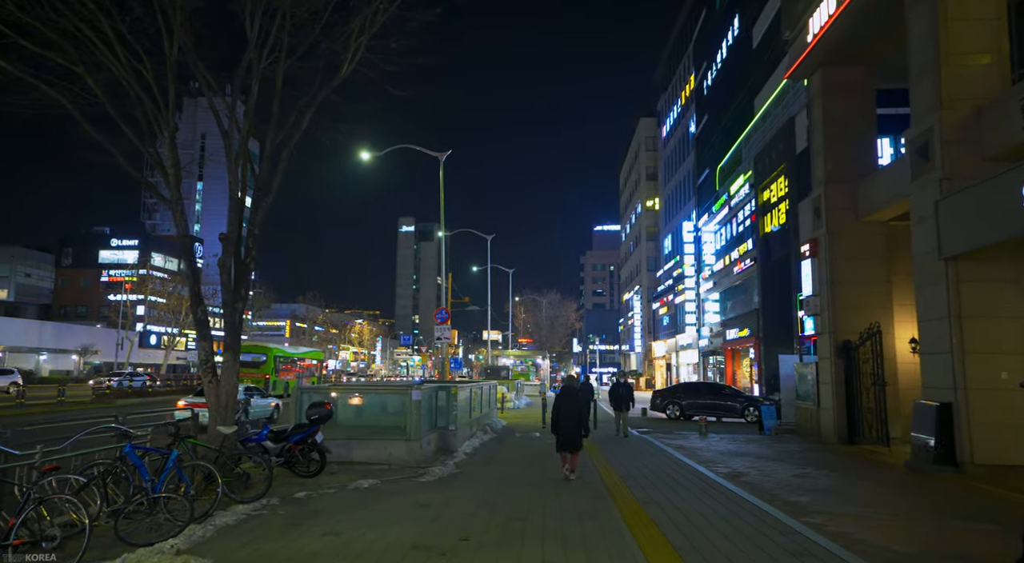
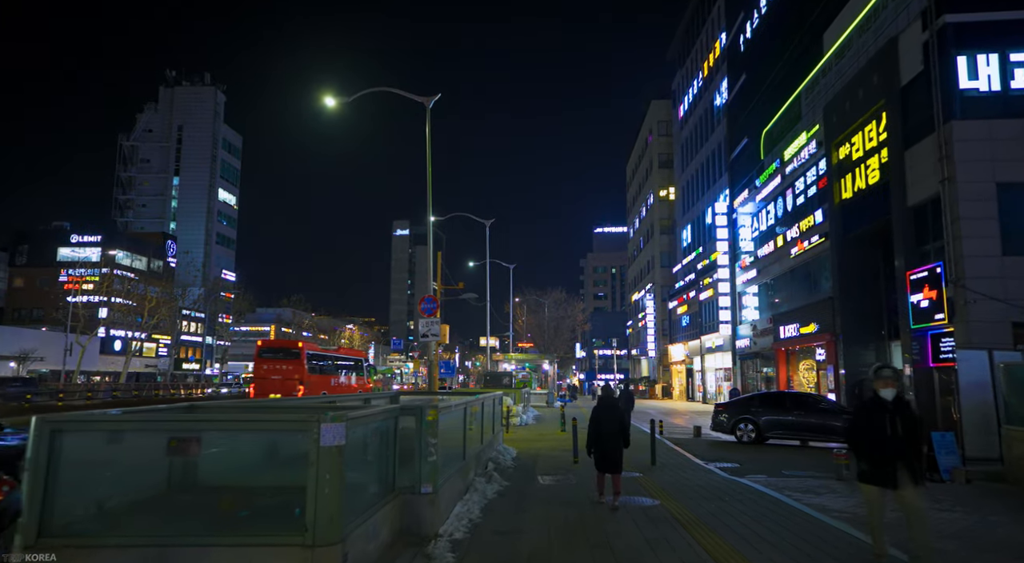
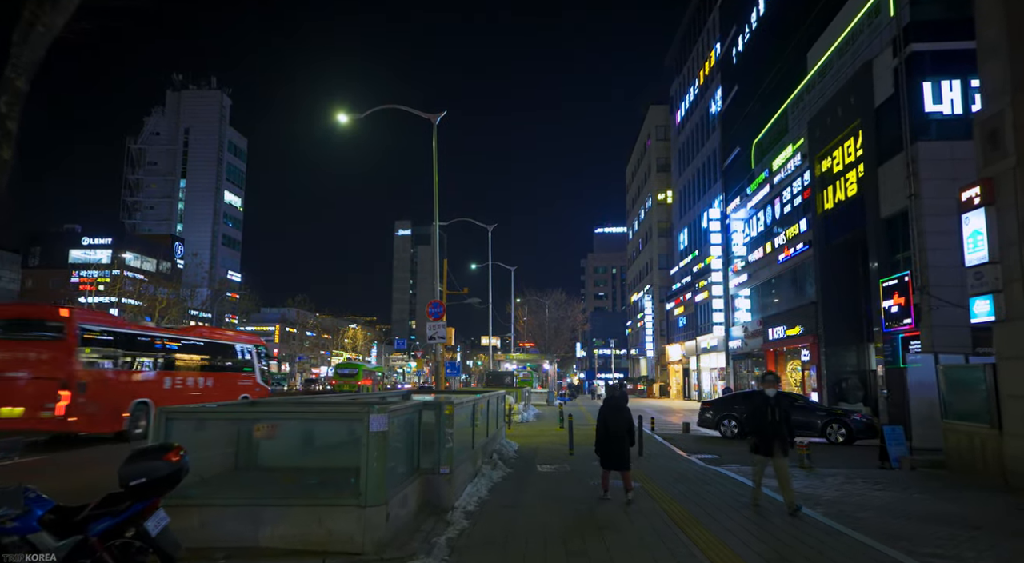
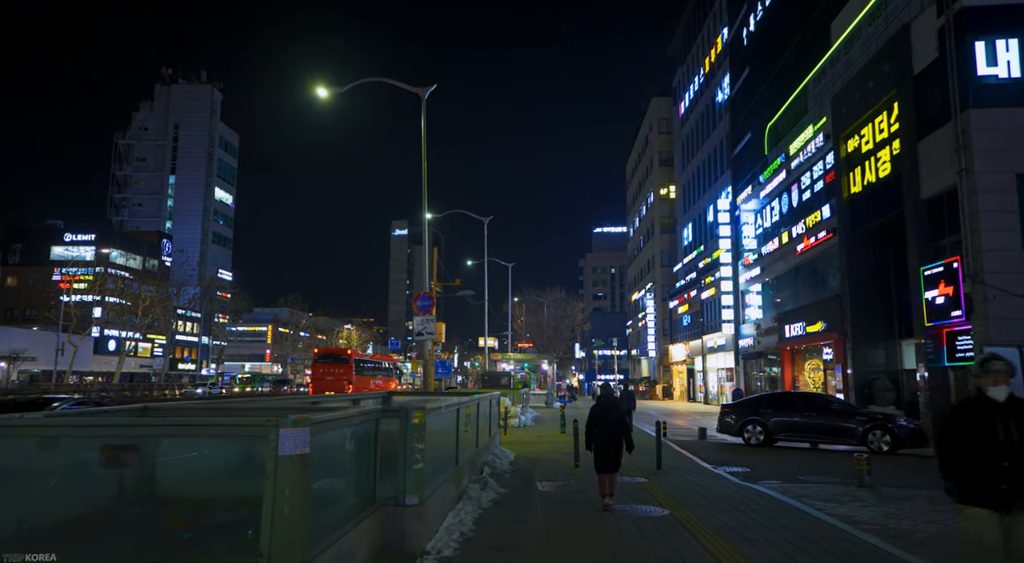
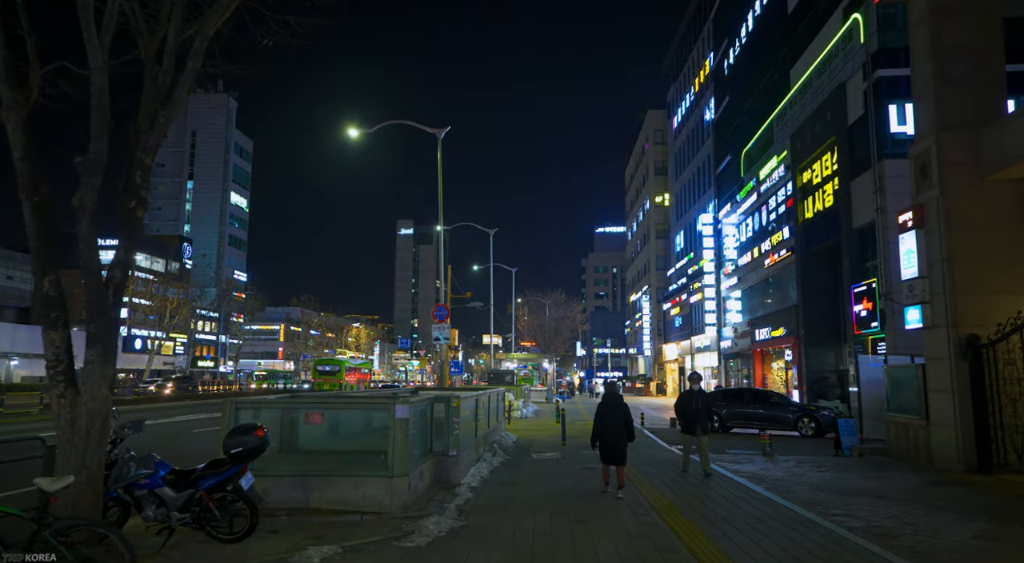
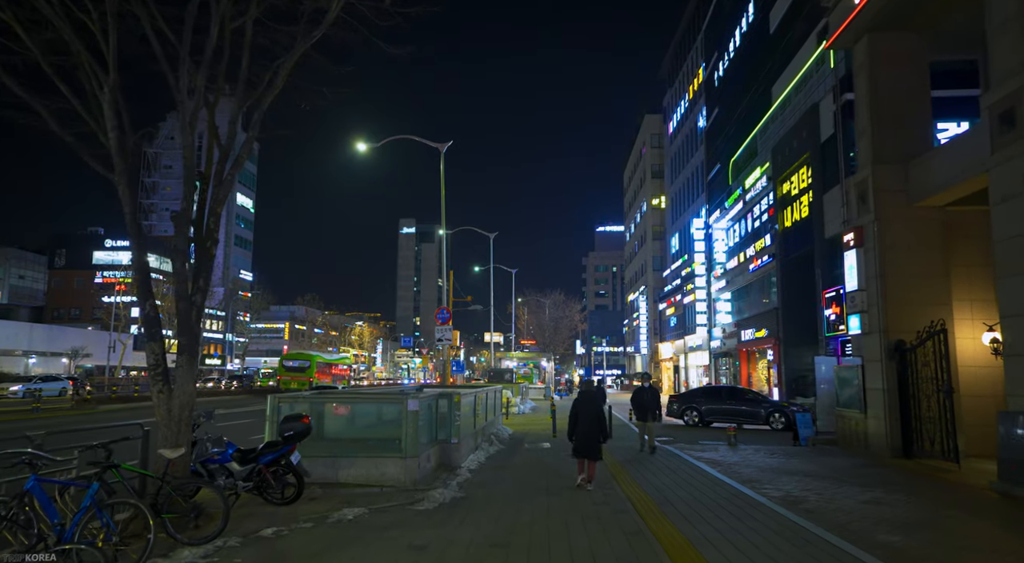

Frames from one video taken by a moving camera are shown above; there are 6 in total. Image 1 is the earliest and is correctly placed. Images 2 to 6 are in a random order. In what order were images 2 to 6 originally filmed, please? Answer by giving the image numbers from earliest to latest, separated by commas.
6, 5, 3, 2, 4
